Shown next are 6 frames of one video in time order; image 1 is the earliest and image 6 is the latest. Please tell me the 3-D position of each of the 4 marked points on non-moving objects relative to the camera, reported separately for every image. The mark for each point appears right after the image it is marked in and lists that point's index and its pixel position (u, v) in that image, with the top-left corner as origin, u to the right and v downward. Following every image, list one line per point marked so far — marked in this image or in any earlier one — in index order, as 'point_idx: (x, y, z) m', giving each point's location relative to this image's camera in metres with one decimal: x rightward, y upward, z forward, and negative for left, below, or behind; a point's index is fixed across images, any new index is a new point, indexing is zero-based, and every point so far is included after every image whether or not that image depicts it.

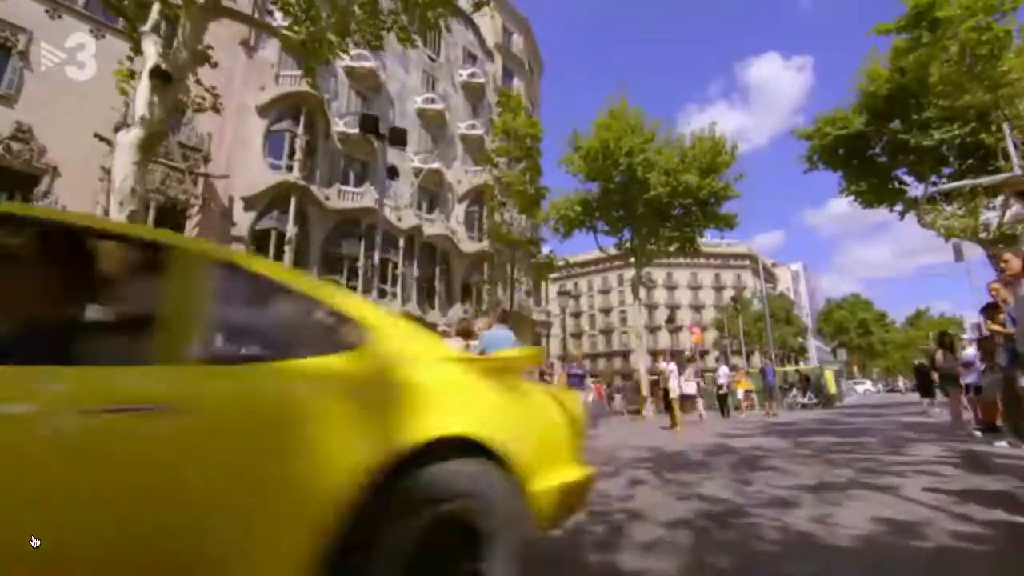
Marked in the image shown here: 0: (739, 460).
0: (+2.5, -1.9, +5.4) m
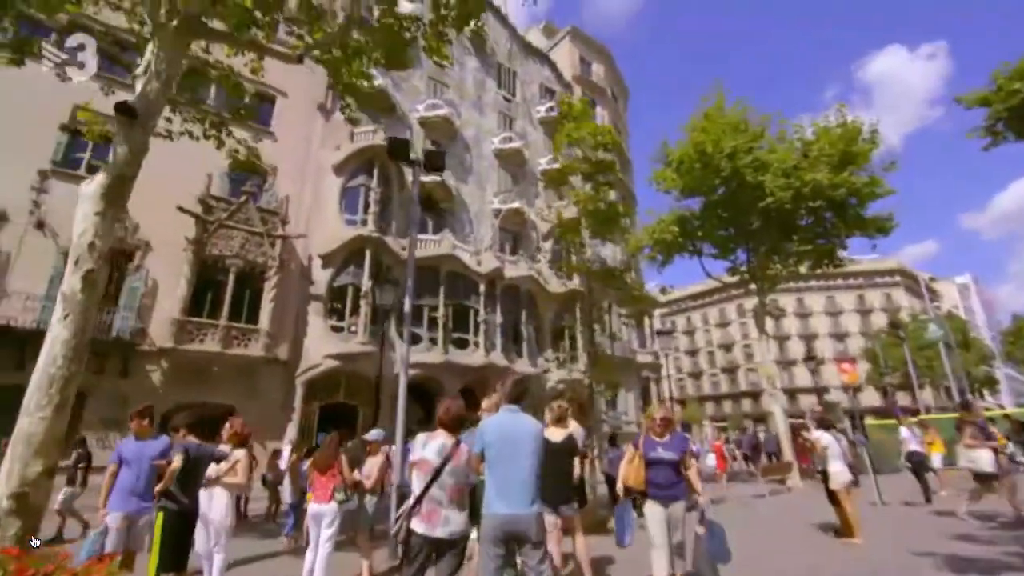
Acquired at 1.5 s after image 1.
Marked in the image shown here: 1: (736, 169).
0: (+2.6, -2.0, +2.3) m
1: (+6.9, +3.7, +14.8) m
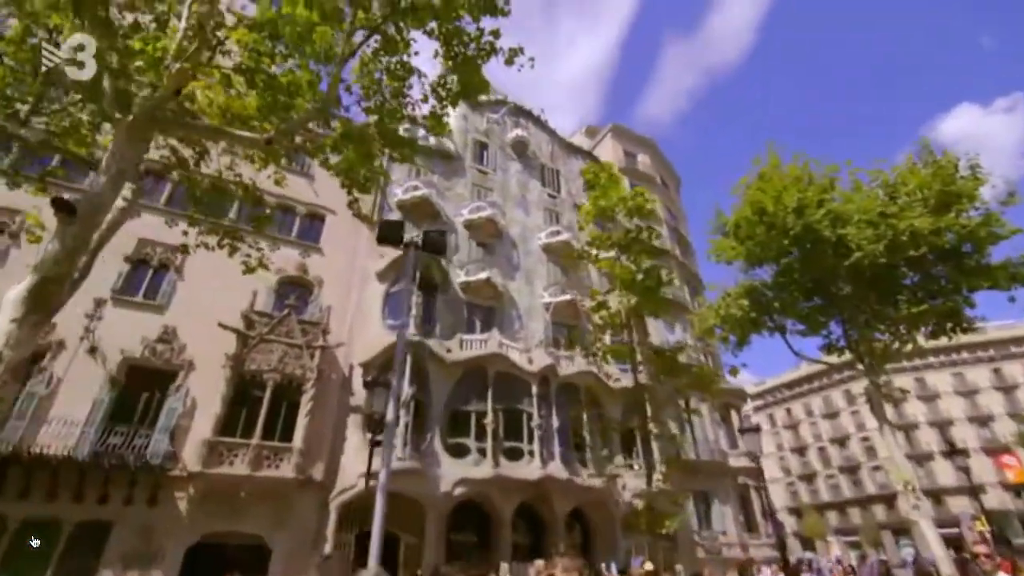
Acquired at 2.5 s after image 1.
0: (+2.0, -1.8, 0.0) m
1: (+7.8, +1.7, +12.7) m
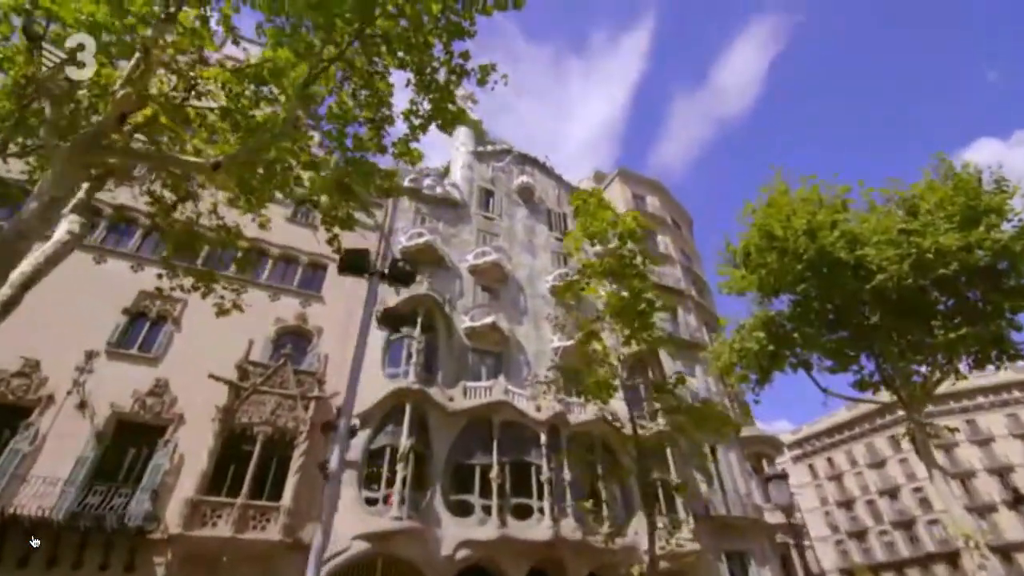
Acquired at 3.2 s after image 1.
0: (+1.3, -1.2, -1.0) m
1: (+7.6, +1.0, +11.8) m
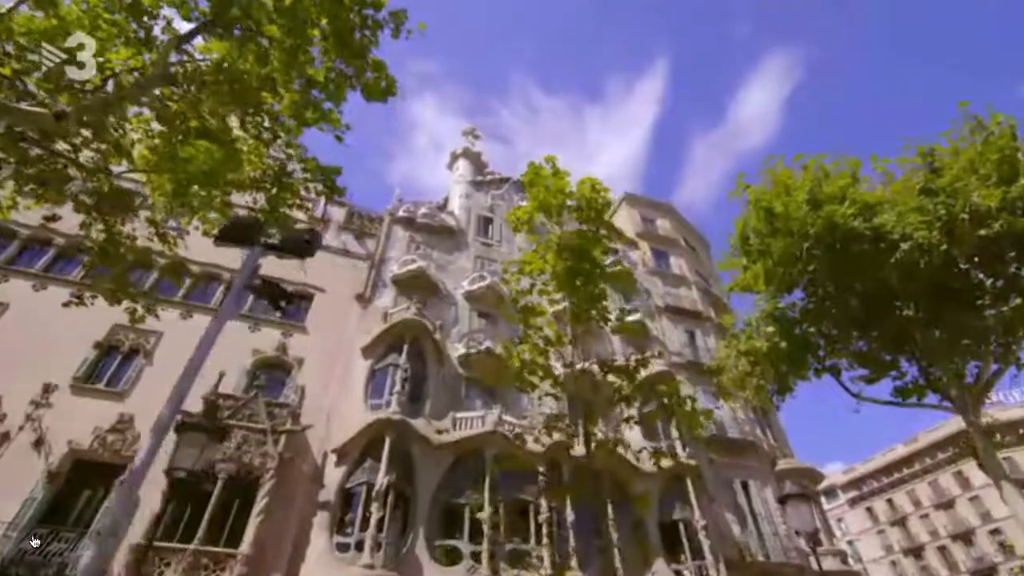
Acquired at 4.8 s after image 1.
0: (-0.2, +0.1, -2.4) m
1: (+6.8, +1.3, +10.1) m
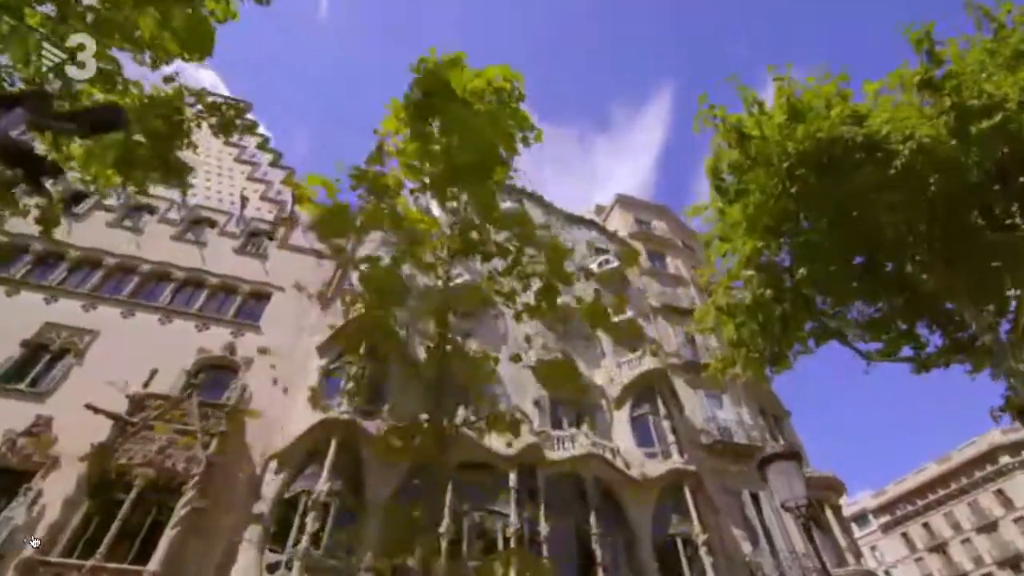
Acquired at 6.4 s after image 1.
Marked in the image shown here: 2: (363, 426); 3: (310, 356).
0: (-1.9, +1.9, -3.9) m
1: (+5.4, +2.5, +8.5) m
2: (-4.3, -4.0, +14.1) m
3: (-7.0, -2.4, +16.8) m
